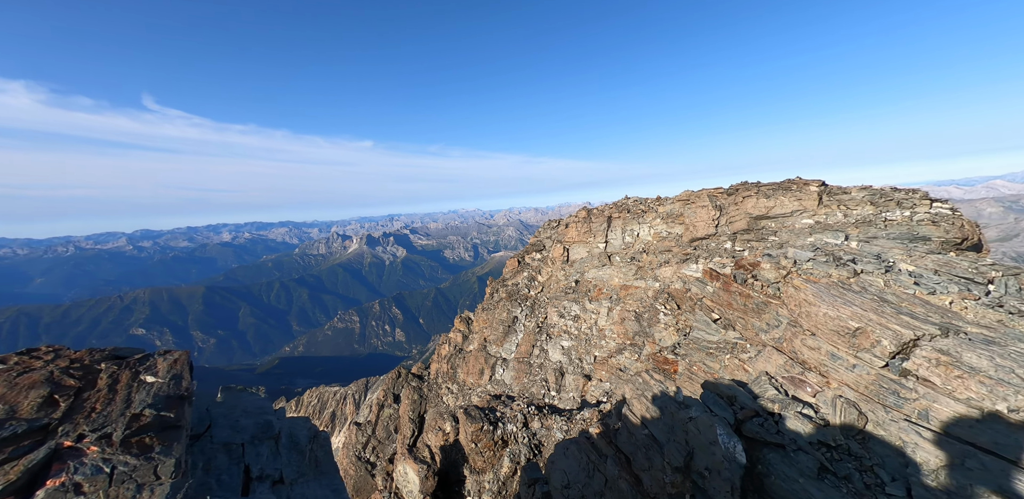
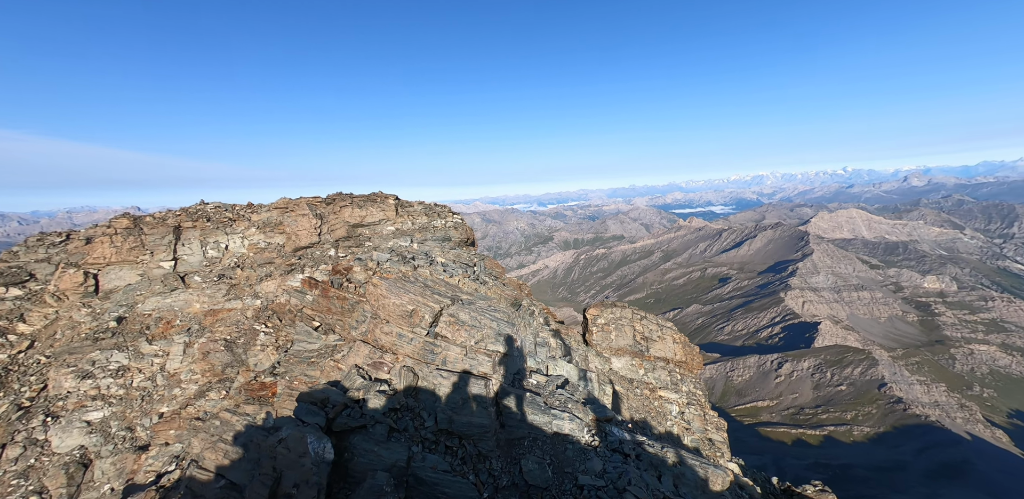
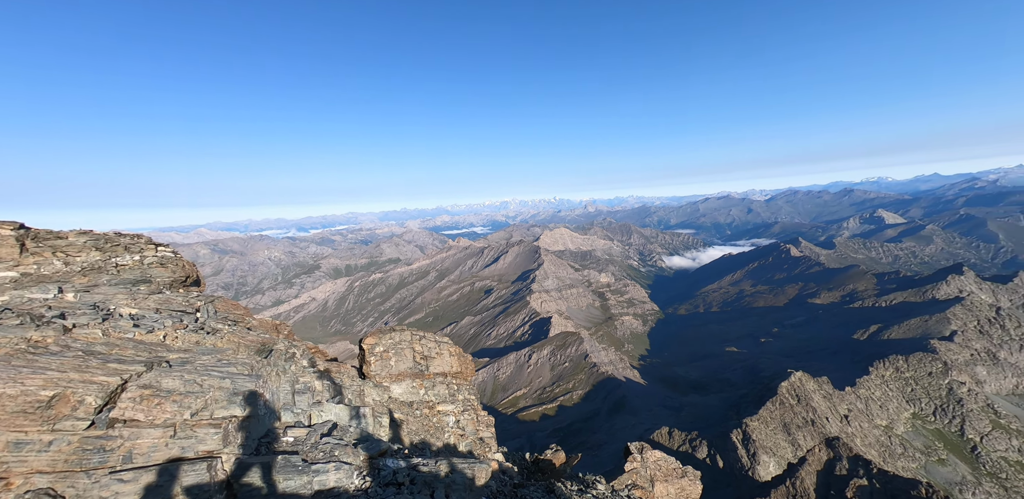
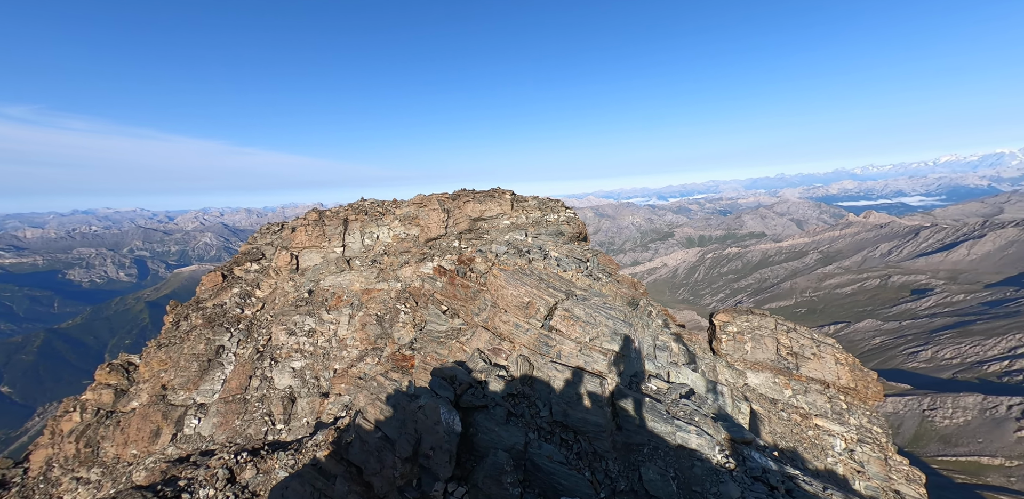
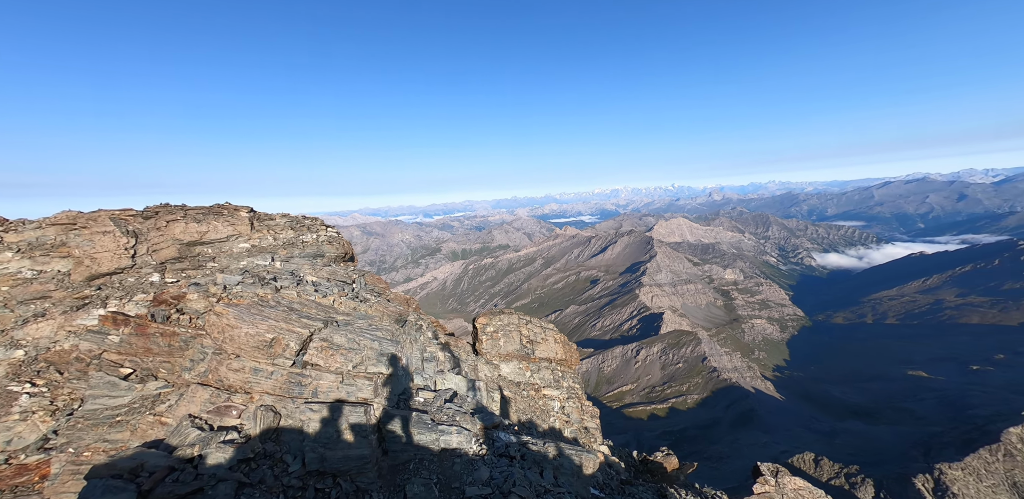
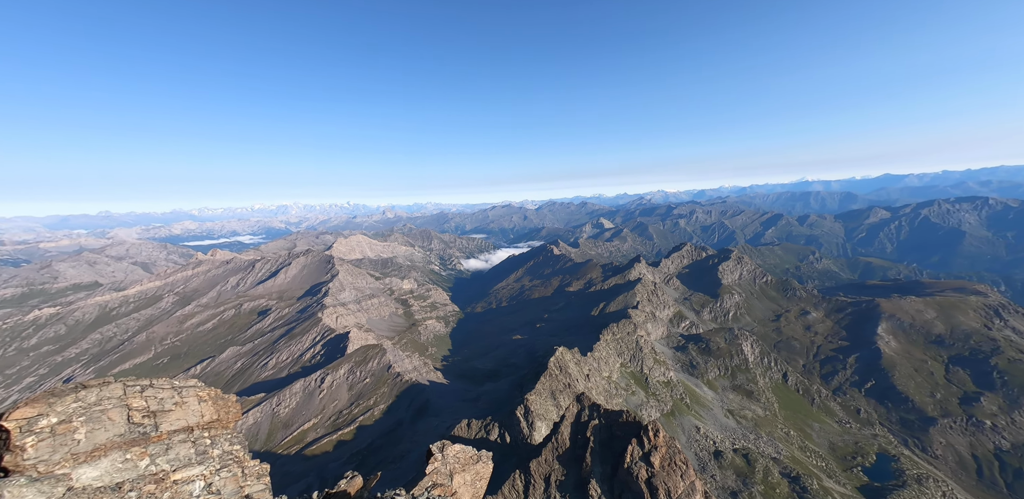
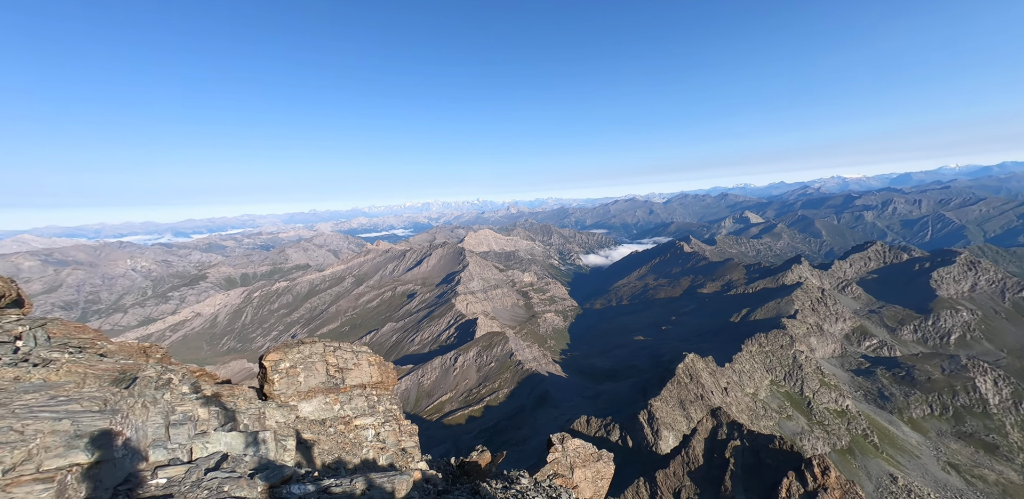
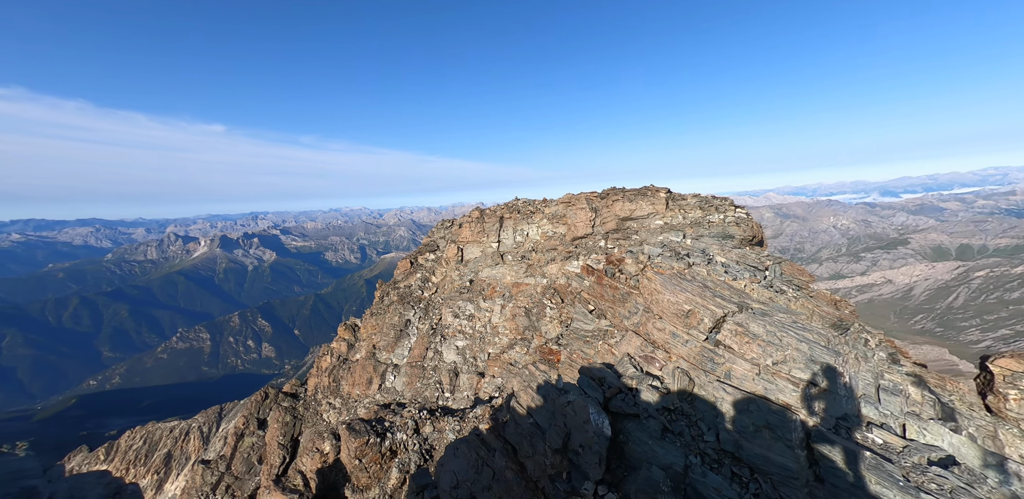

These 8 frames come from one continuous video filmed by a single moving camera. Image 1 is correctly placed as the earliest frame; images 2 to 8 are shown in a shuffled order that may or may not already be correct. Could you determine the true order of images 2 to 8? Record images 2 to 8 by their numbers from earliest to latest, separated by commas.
8, 4, 2, 5, 3, 7, 6
